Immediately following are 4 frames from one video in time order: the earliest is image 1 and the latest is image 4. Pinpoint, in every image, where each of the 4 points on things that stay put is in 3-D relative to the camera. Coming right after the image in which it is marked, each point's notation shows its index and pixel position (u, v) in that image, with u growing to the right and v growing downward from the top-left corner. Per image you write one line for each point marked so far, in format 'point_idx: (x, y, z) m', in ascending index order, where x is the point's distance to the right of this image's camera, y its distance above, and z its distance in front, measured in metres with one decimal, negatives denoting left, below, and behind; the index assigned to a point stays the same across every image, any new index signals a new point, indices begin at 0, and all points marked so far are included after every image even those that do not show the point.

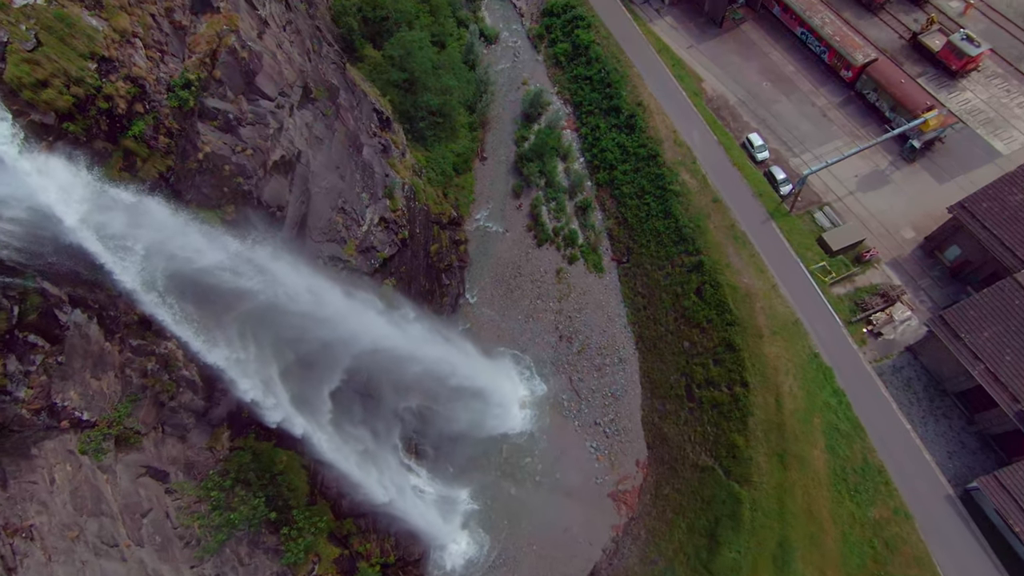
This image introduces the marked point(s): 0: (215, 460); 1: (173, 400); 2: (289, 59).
0: (-10.7, -6.2, +18.4) m
1: (-11.2, -3.7, +16.9) m
2: (-8.4, +9.0, +19.6) m
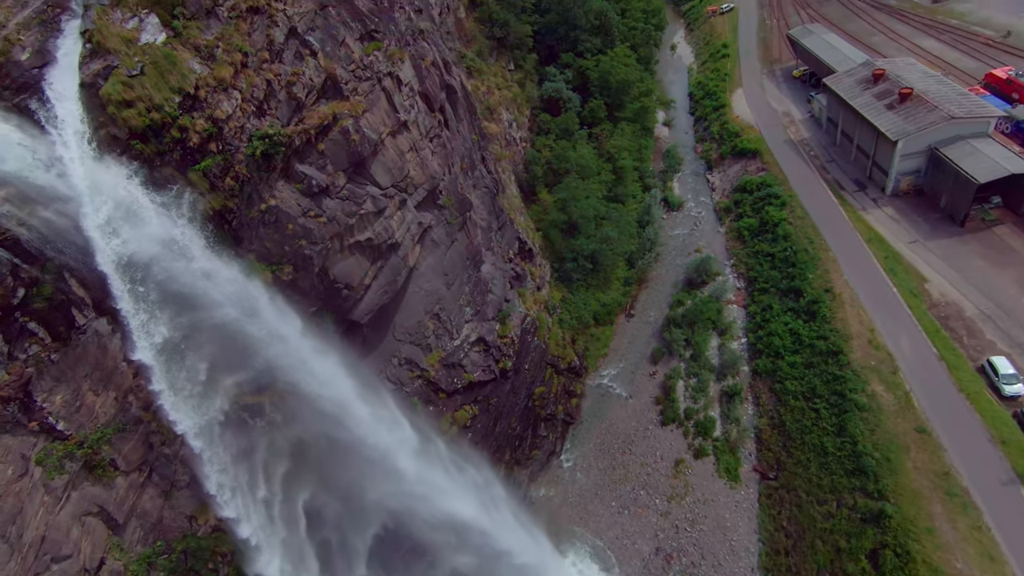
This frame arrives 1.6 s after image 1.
0: (-10.5, -7.9, +16.4) m
1: (-10.6, -5.0, +15.9) m
2: (-3.4, +5.2, +20.6) m
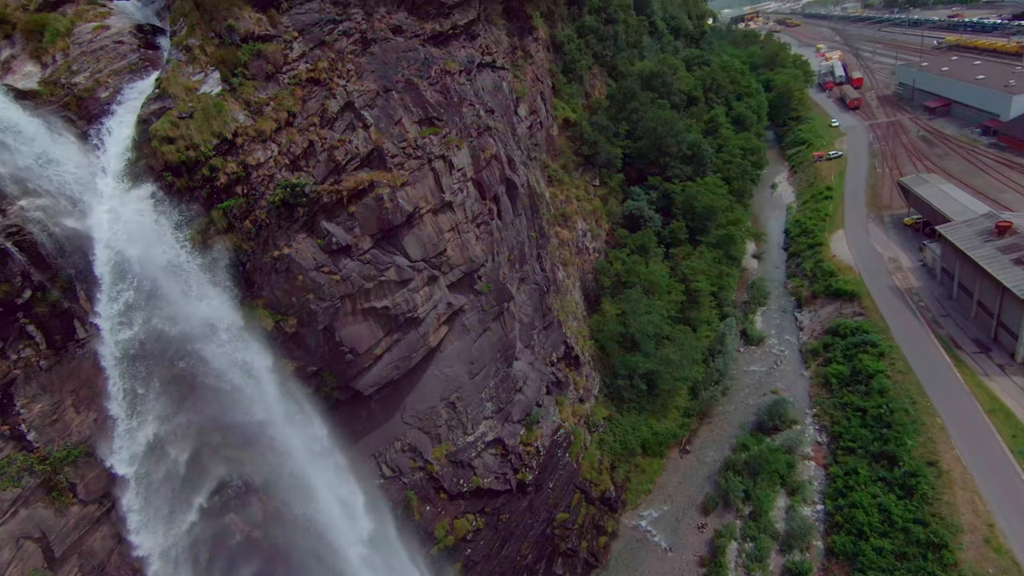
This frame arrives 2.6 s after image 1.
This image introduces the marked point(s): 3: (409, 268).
0: (-11.5, -8.9, +15.1) m
1: (-11.2, -5.9, +15.3) m
2: (-1.8, +1.8, +20.5) m
3: (-3.6, +0.7, +17.6) m
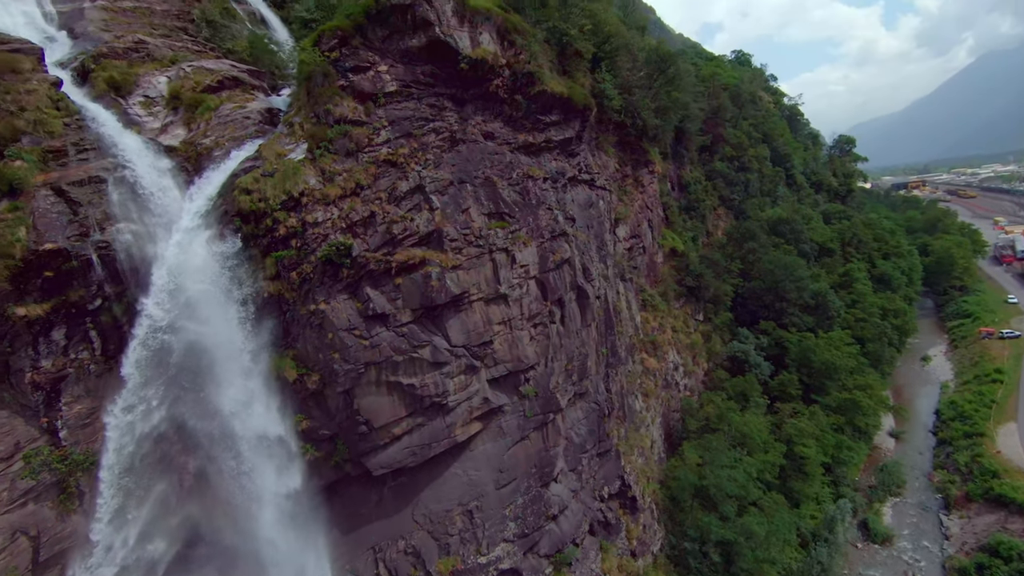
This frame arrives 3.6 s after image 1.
0: (-12.2, -9.5, +14.8) m
1: (-11.4, -6.8, +15.5) m
2: (+0.3, -2.0, +19.8) m
3: (-2.2, -2.2, +17.3) m
